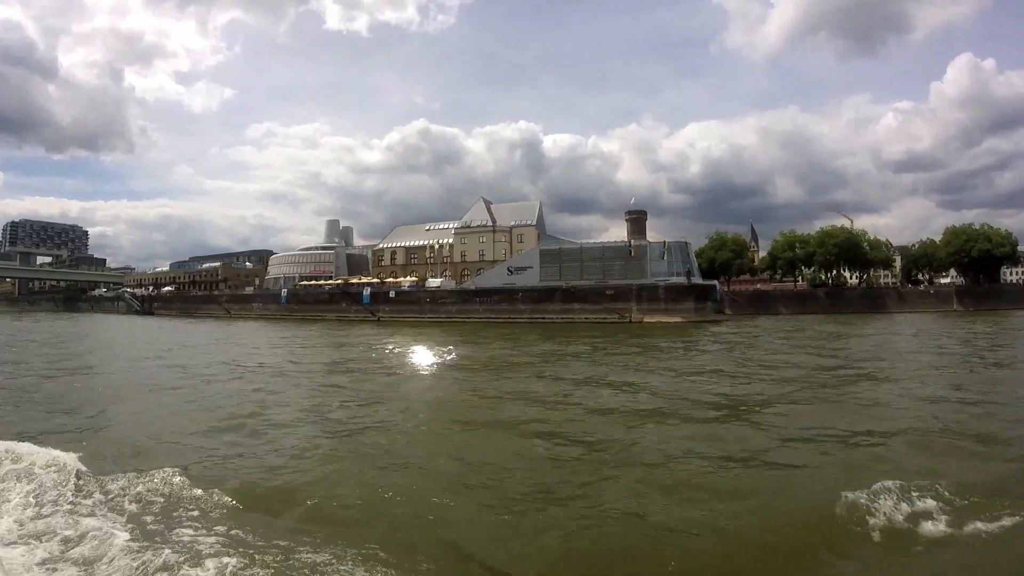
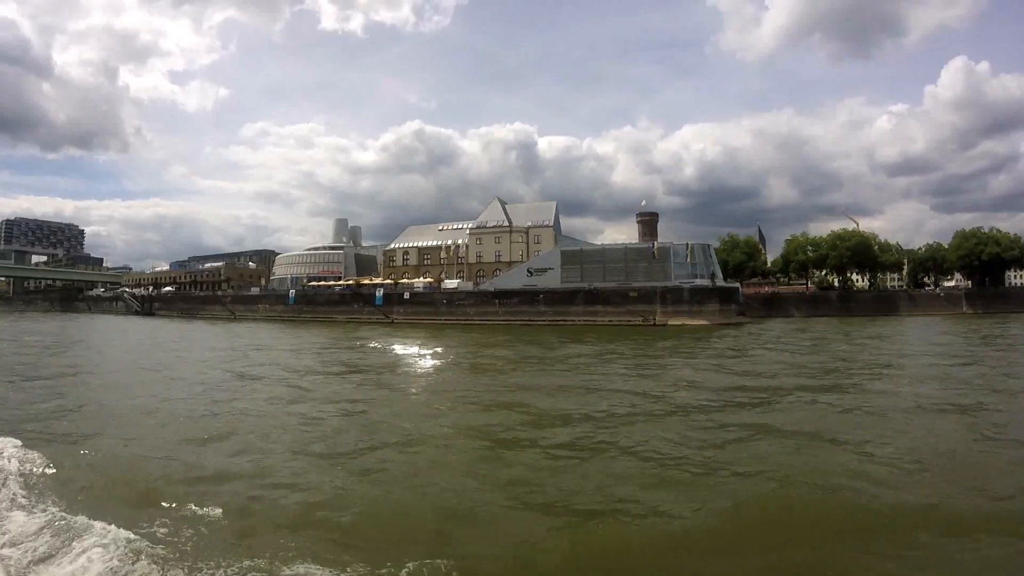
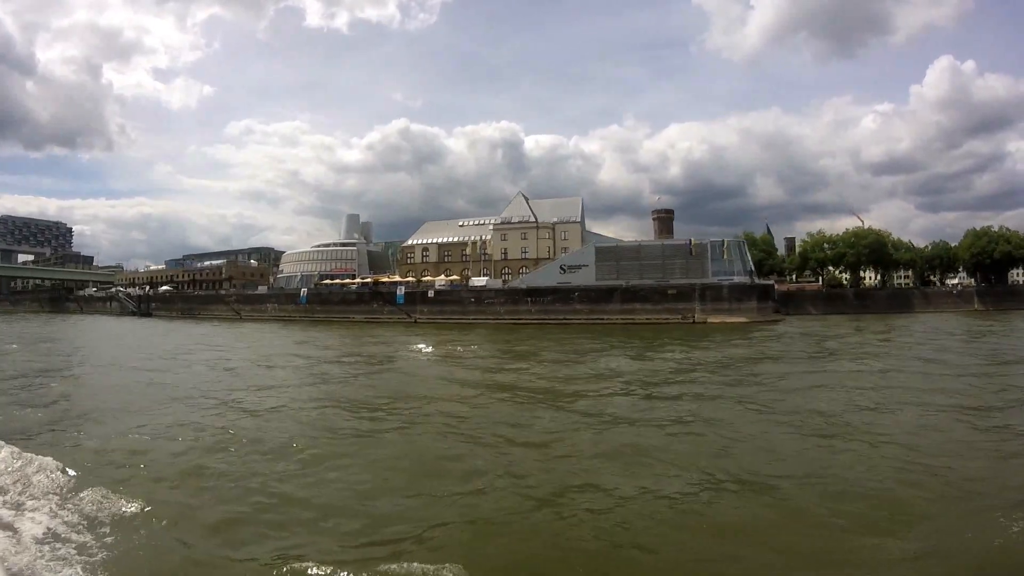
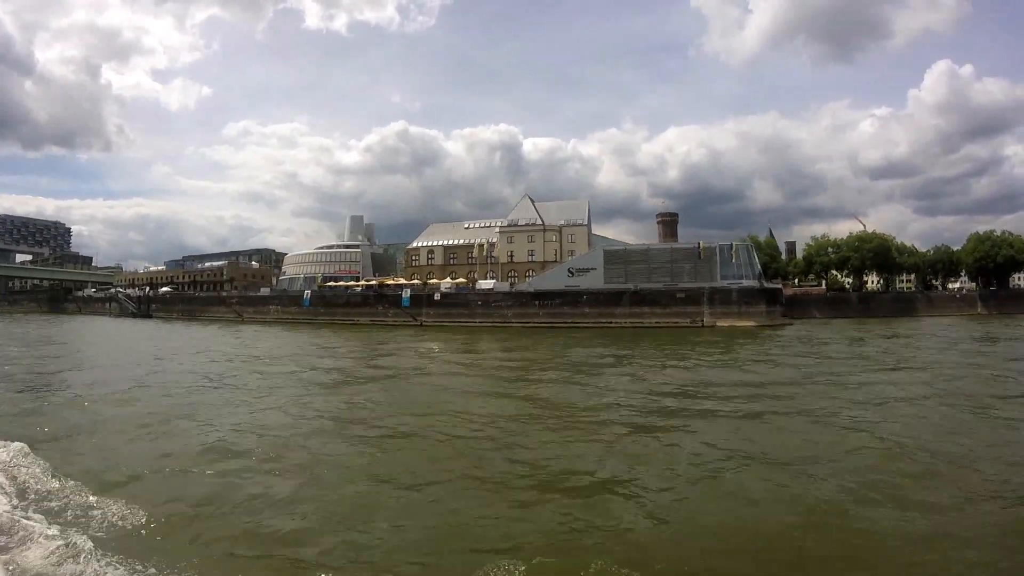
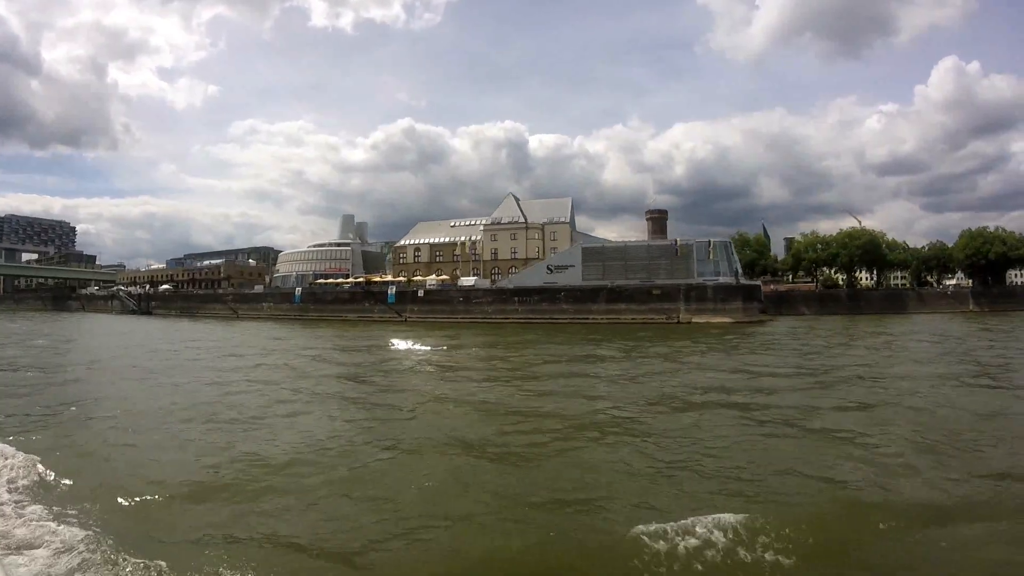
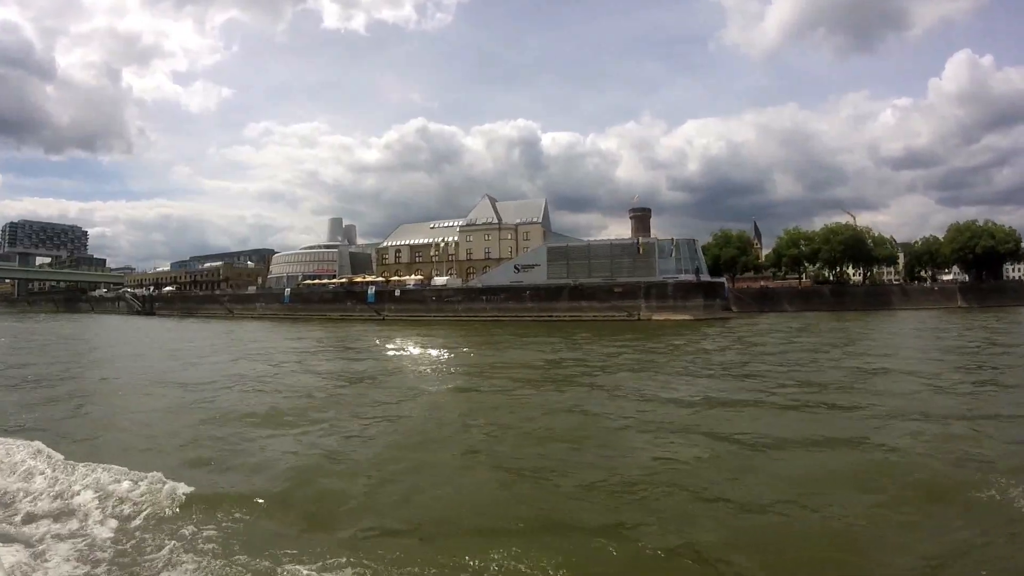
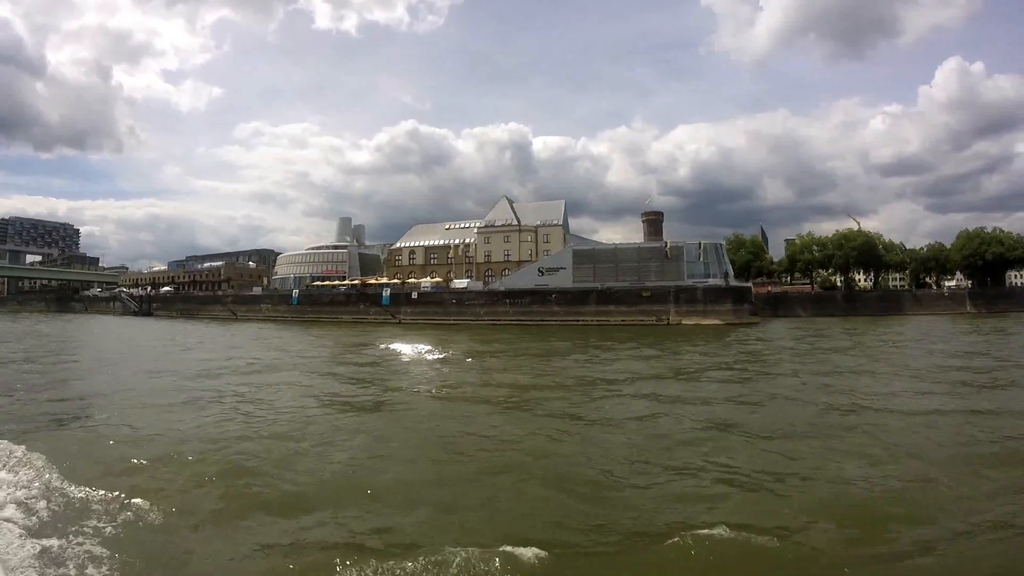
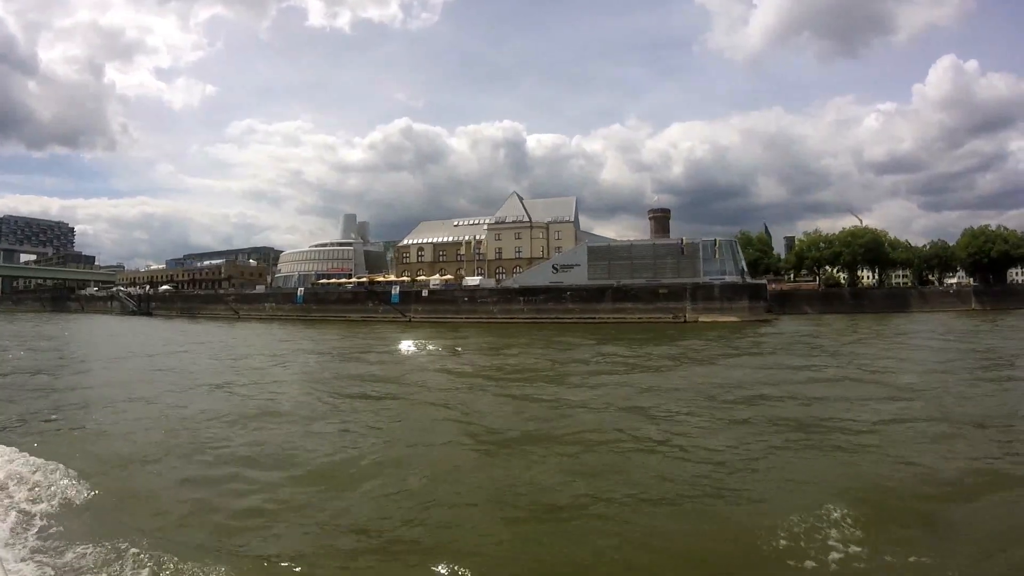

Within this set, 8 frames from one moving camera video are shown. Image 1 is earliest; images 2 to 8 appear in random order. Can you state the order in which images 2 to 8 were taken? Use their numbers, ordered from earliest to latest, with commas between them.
6, 2, 7, 5, 8, 3, 4
